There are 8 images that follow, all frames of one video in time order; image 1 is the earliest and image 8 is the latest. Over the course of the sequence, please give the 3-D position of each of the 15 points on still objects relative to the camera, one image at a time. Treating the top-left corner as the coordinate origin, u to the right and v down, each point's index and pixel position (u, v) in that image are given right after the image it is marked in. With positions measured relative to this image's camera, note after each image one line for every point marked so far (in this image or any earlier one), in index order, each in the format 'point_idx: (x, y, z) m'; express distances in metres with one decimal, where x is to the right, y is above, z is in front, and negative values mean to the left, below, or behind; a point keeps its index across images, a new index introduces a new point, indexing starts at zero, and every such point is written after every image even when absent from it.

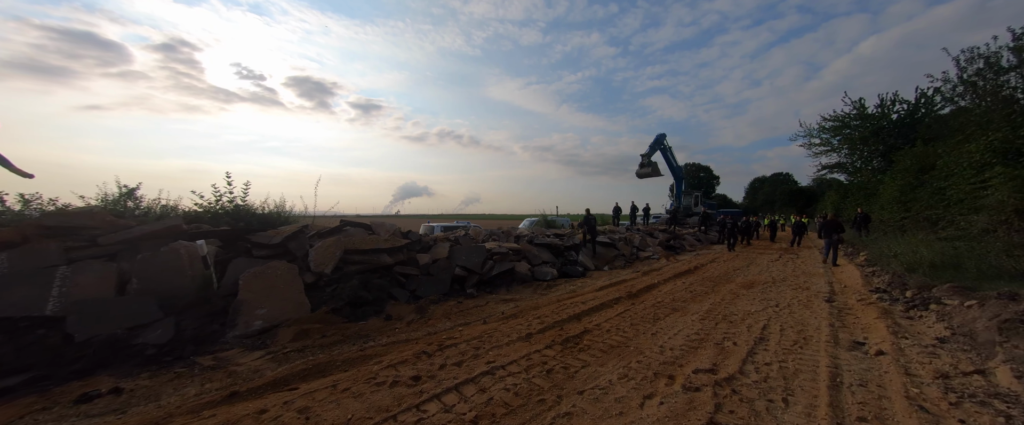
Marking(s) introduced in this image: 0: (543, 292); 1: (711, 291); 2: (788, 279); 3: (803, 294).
0: (+0.7, -1.9, +7.6) m
1: (+4.3, -1.7, +7.0) m
2: (+6.9, -1.7, +8.1) m
3: (+6.0, -1.7, +6.6) m
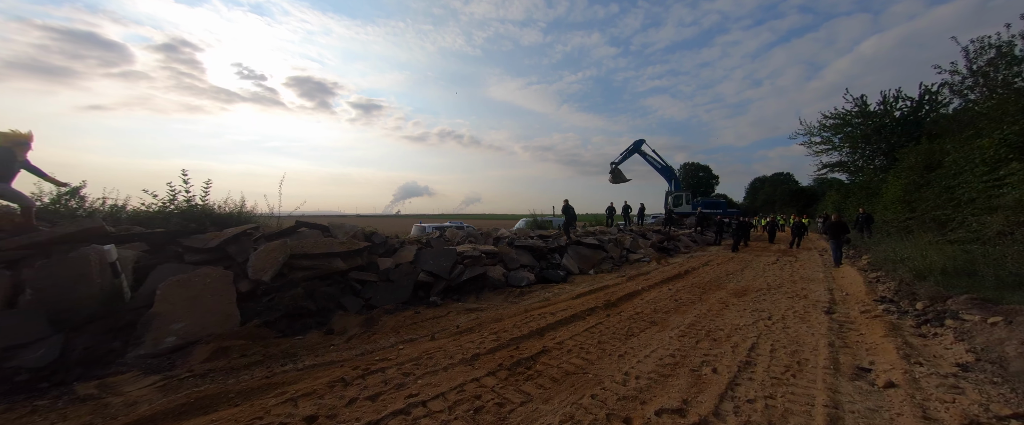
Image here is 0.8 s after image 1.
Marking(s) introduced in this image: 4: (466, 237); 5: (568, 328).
0: (0.0, -1.9, +6.9) m
1: (+3.7, -1.7, +6.3) m
2: (+6.3, -1.7, +7.4) m
3: (+5.3, -1.7, +5.9) m
4: (-1.4, -0.8, +10.0) m
5: (+0.8, -1.8, +4.9) m
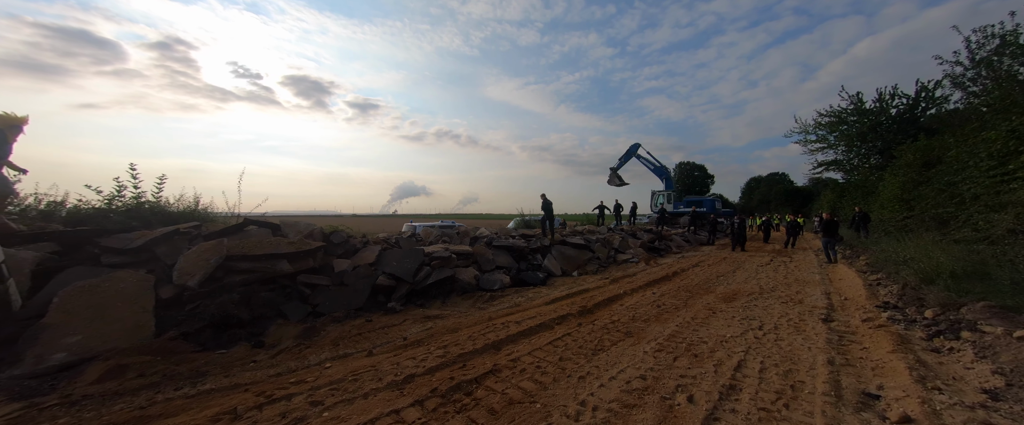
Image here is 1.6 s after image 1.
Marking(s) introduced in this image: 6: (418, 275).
0: (-0.6, -1.8, +6.3) m
1: (+3.0, -1.6, +5.7) m
2: (+5.6, -1.6, +6.8) m
3: (+4.7, -1.6, +5.3) m
4: (-2.1, -0.7, +9.3) m
5: (+0.2, -1.7, +4.3) m
6: (-2.0, -1.4, +6.9) m
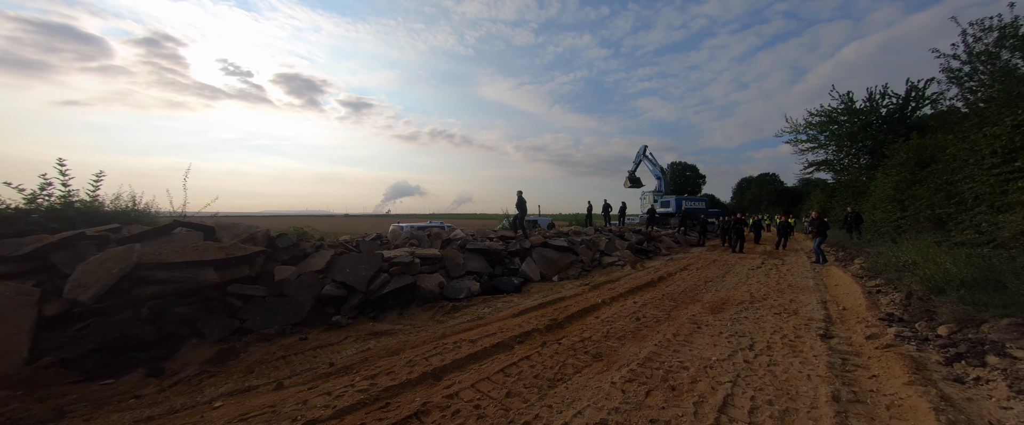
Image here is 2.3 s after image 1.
0: (-1.3, -1.8, +5.6) m
1: (+2.4, -1.7, +5.0) m
2: (+5.0, -1.6, +6.2) m
3: (+4.1, -1.6, +4.7) m
4: (-2.8, -0.7, +8.6) m
5: (-0.4, -1.7, +3.6) m
6: (-2.7, -1.4, +6.1) m
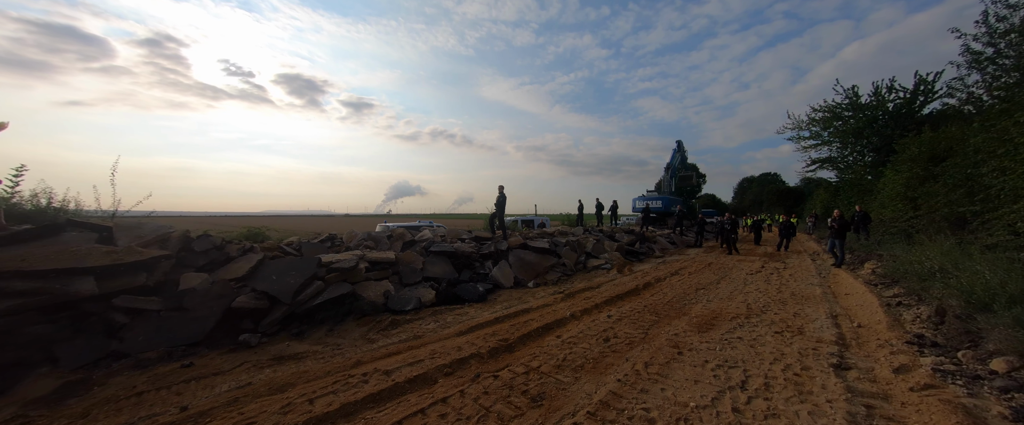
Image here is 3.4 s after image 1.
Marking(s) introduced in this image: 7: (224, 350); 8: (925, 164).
0: (-2.0, -1.8, +4.6) m
1: (+1.6, -1.6, +4.1) m
2: (+4.2, -1.6, +5.3) m
3: (+3.3, -1.6, +3.7) m
4: (-3.5, -0.7, +7.7) m
5: (-1.1, -1.7, +2.7) m
6: (-3.4, -1.3, +5.2) m
7: (-3.8, -1.8, +4.3) m
8: (+14.2, +1.7, +11.0) m
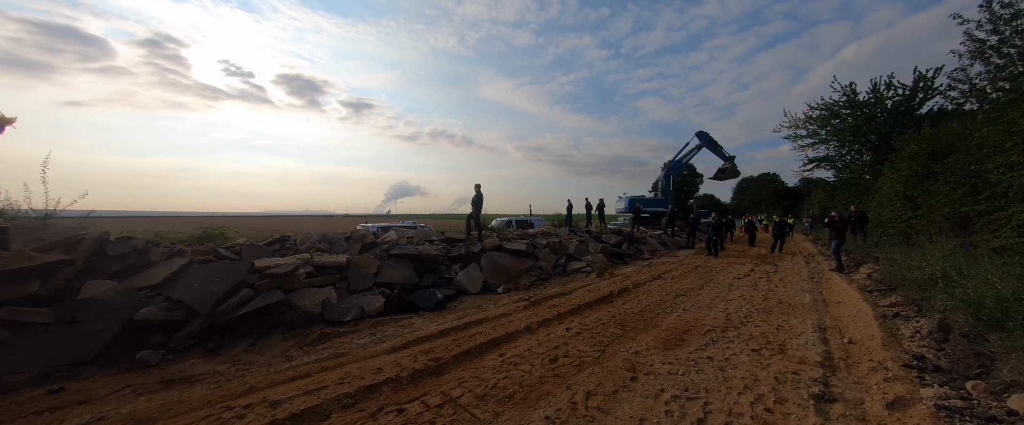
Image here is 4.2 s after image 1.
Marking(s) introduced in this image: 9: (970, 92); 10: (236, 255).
0: (-2.8, -1.8, +4.1) m
1: (+0.9, -1.6, +3.5) m
2: (+3.5, -1.6, +4.7) m
3: (+2.5, -1.6, +3.2) m
4: (-4.3, -0.6, +7.1) m
5: (-1.9, -1.7, +2.1) m
6: (-4.2, -1.3, +4.6) m
7: (-4.6, -1.8, +3.7) m
8: (+13.5, +1.7, +10.5) m
9: (+12.6, +3.3, +8.8) m
10: (-5.1, -0.8, +6.0) m
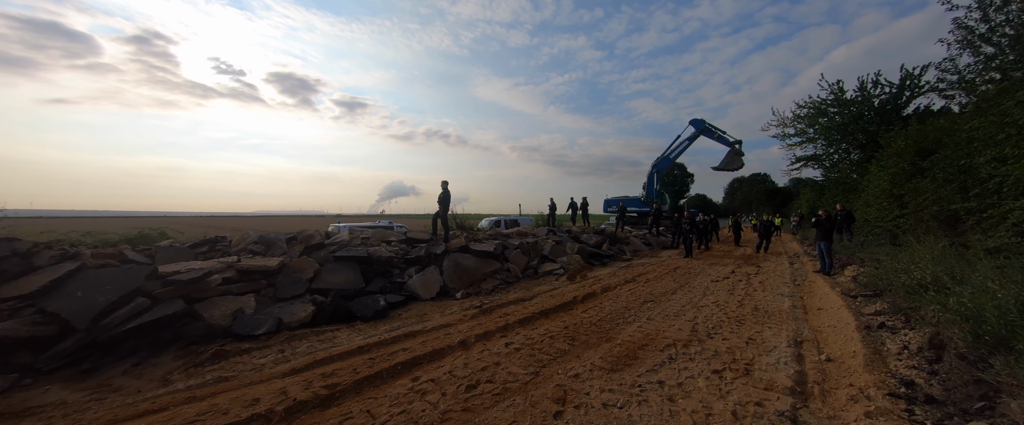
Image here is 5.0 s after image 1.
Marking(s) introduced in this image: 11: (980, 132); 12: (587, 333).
0: (-3.6, -1.7, +3.4) m
1: (+0.1, -1.6, +2.9) m
2: (+2.7, -1.5, +4.1) m
3: (+1.8, -1.5, +2.6) m
4: (-5.1, -0.6, +6.4) m
5: (-2.6, -1.6, +1.4) m
6: (-5.0, -1.3, +4.0) m
7: (-5.4, -1.8, +3.0) m
8: (+12.6, +1.7, +10.1) m
9: (+11.7, +3.4, +8.4) m
10: (-6.0, -0.7, +5.3) m
11: (+9.5, +1.6, +6.5) m
12: (+1.0, -1.5, +4.2) m
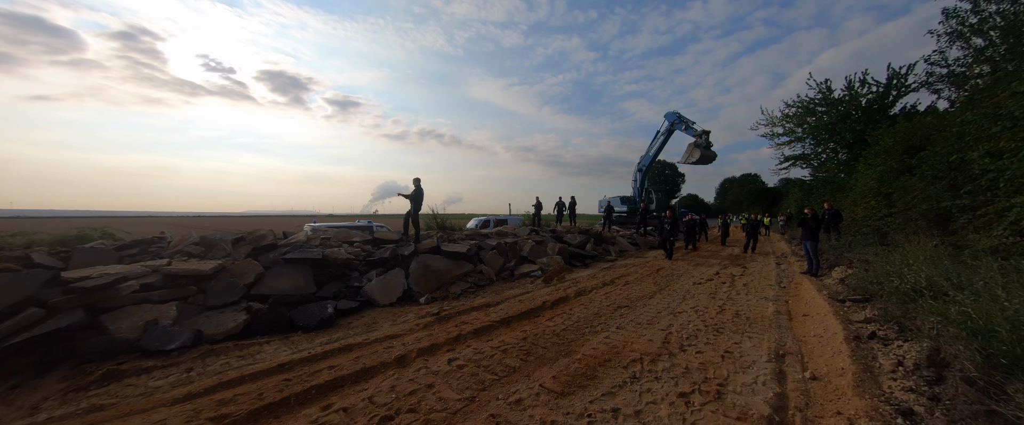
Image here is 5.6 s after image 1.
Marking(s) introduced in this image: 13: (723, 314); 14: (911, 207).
0: (-4.1, -1.7, +2.8) m
1: (-0.5, -1.5, +2.4) m
2: (+2.1, -1.5, +3.7) m
3: (+1.2, -1.5, +2.1) m
4: (-5.7, -0.6, +5.8) m
5: (-3.2, -1.6, +0.9) m
6: (-5.5, -1.2, +3.4) m
7: (-5.9, -1.7, +2.4) m
8: (+11.9, +1.8, +9.8) m
9: (+11.0, +3.4, +8.1) m
10: (-6.6, -0.7, +4.7) m
11: (+8.9, +1.7, +6.2) m
12: (+0.4, -1.5, +3.7) m
13: (+3.1, -1.5, +4.7) m
14: (+10.1, +0.2, +8.2) m
